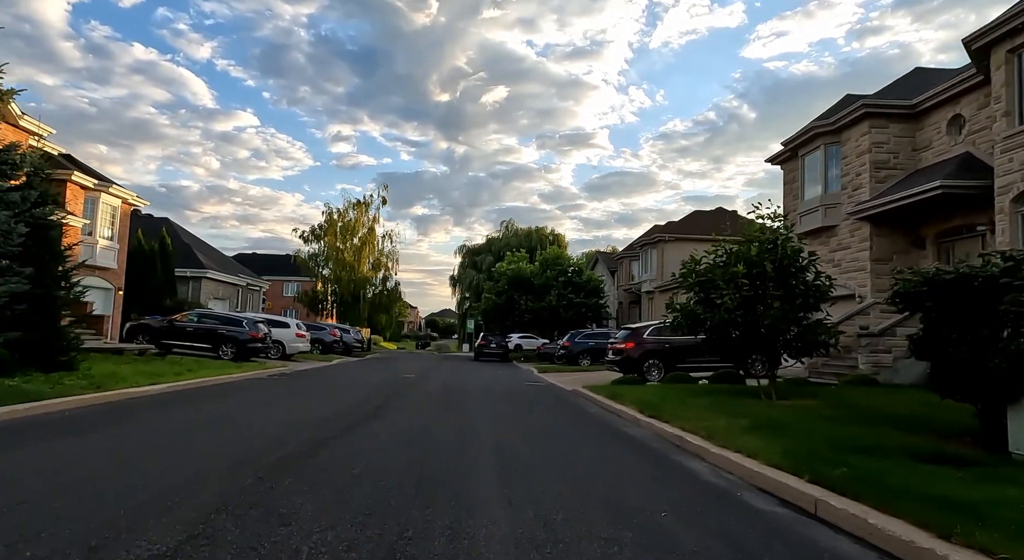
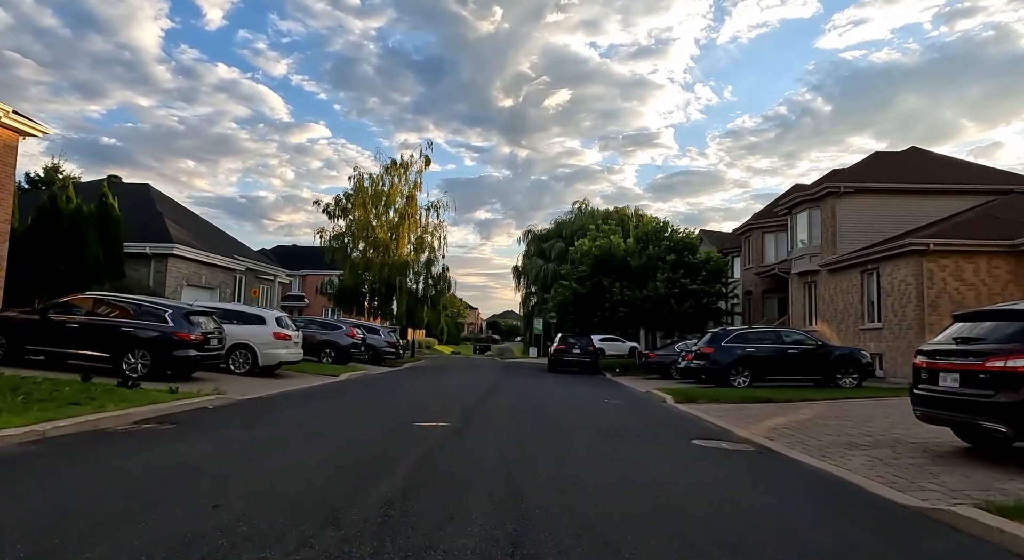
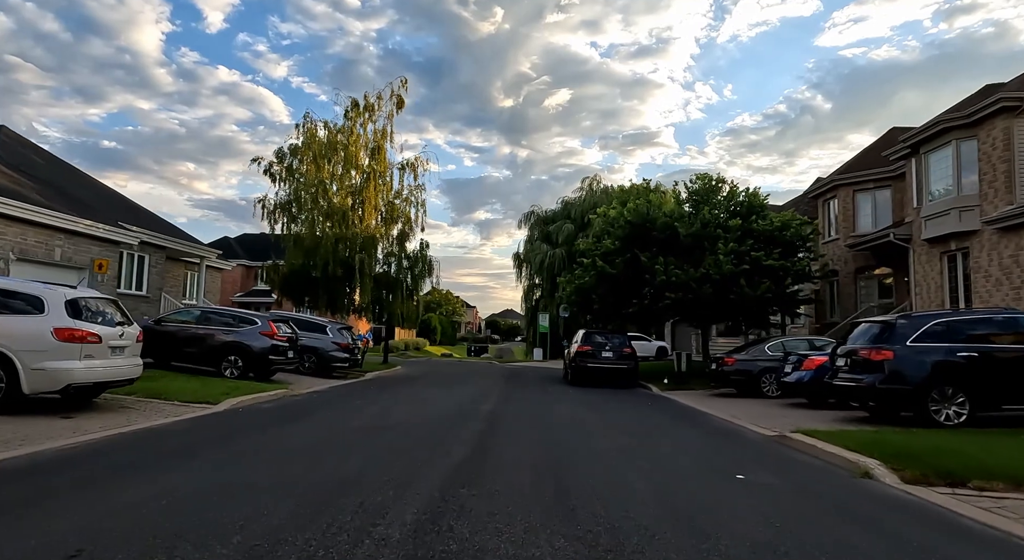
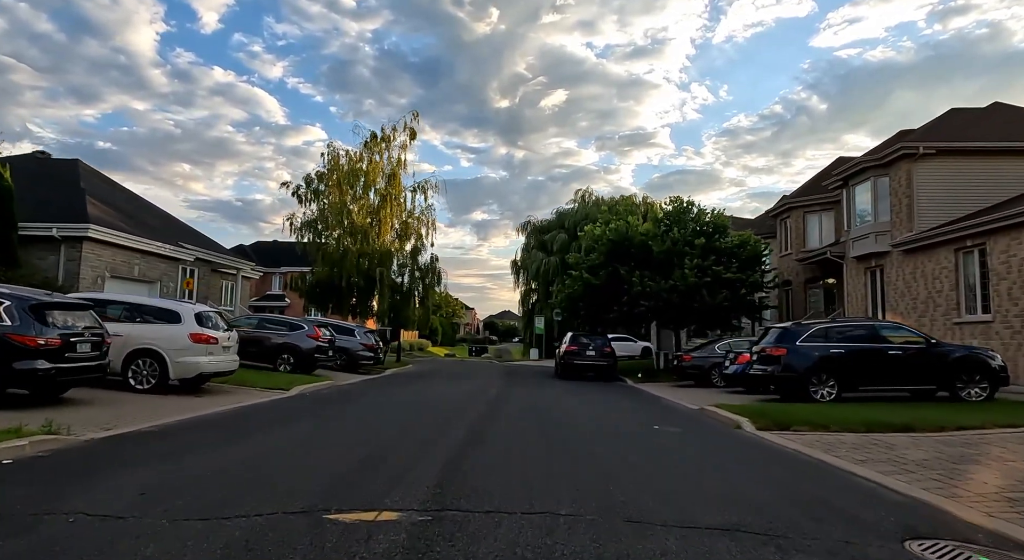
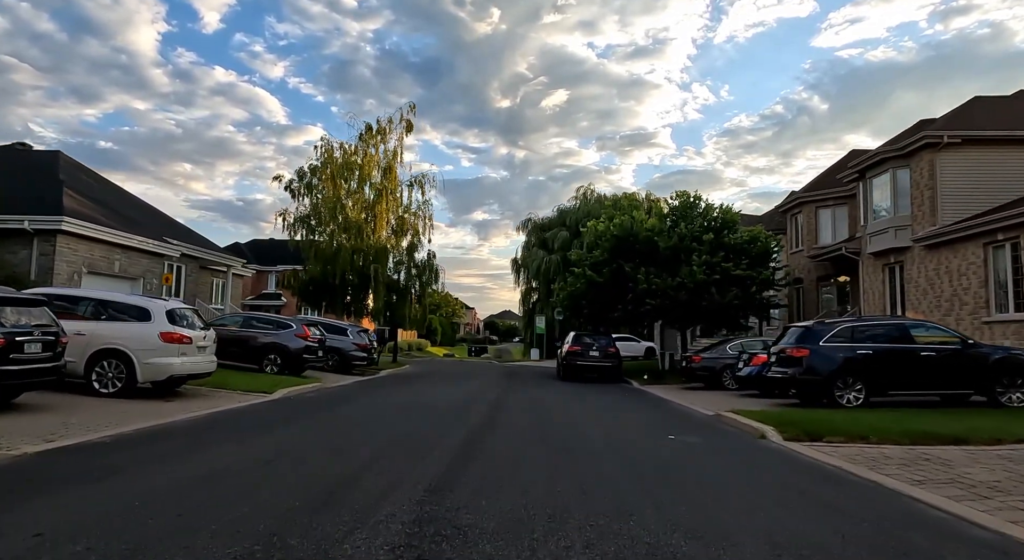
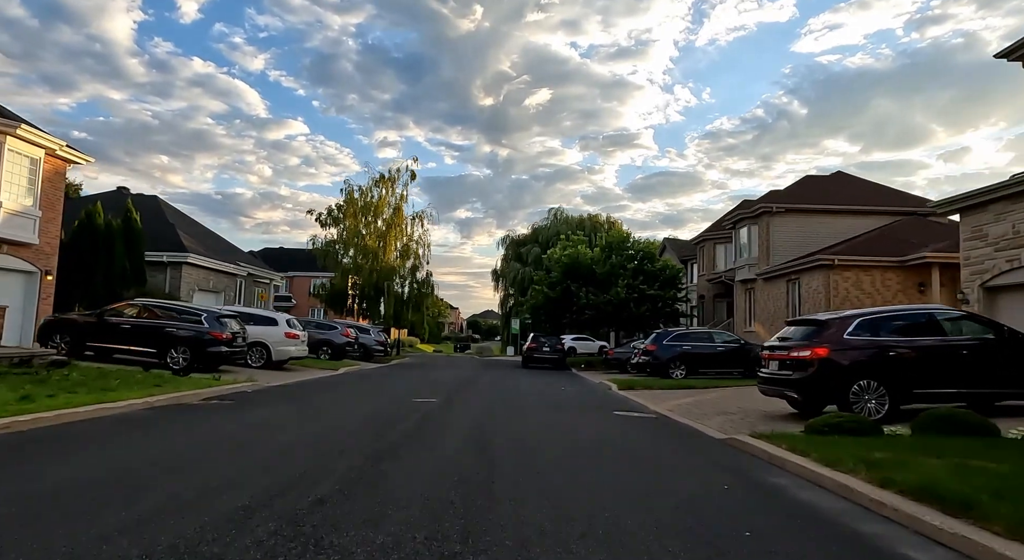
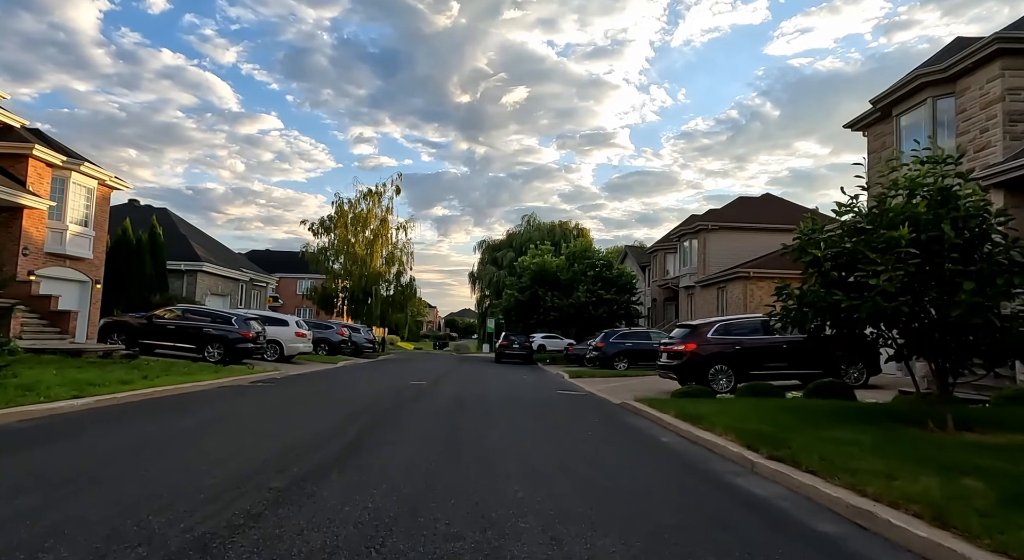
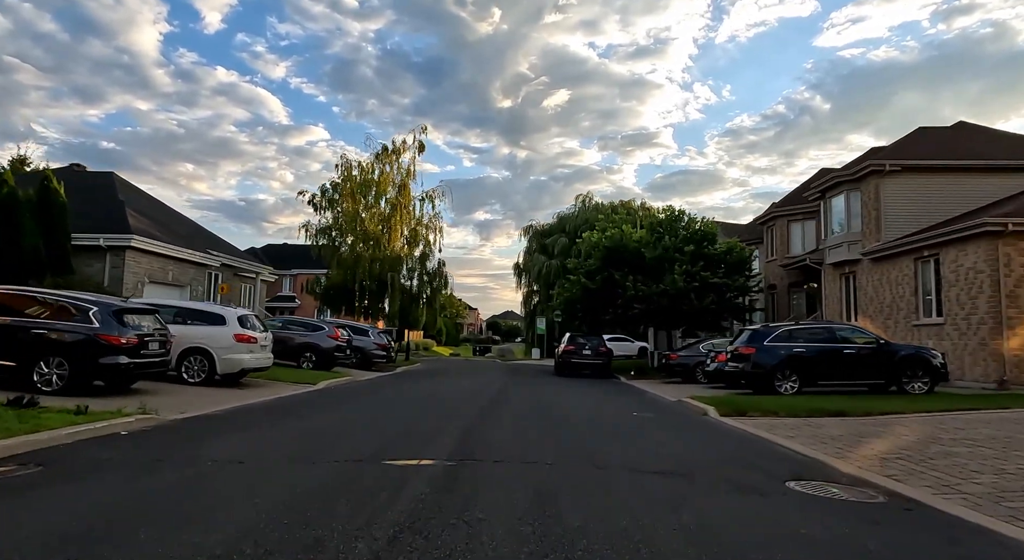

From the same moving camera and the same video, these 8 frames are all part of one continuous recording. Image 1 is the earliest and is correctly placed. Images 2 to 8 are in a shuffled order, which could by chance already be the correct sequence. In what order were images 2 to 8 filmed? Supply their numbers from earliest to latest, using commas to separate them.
7, 6, 2, 8, 4, 5, 3
